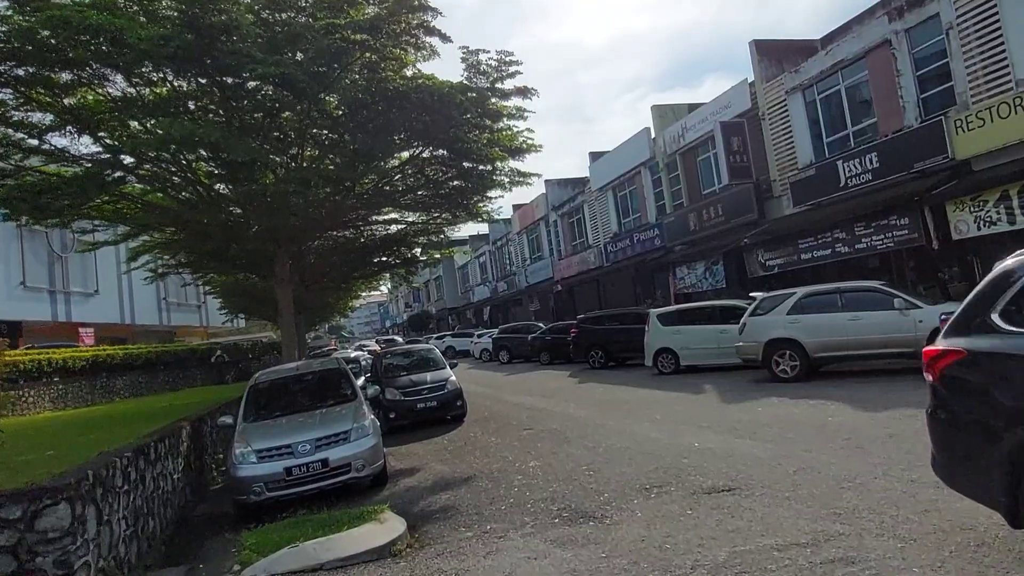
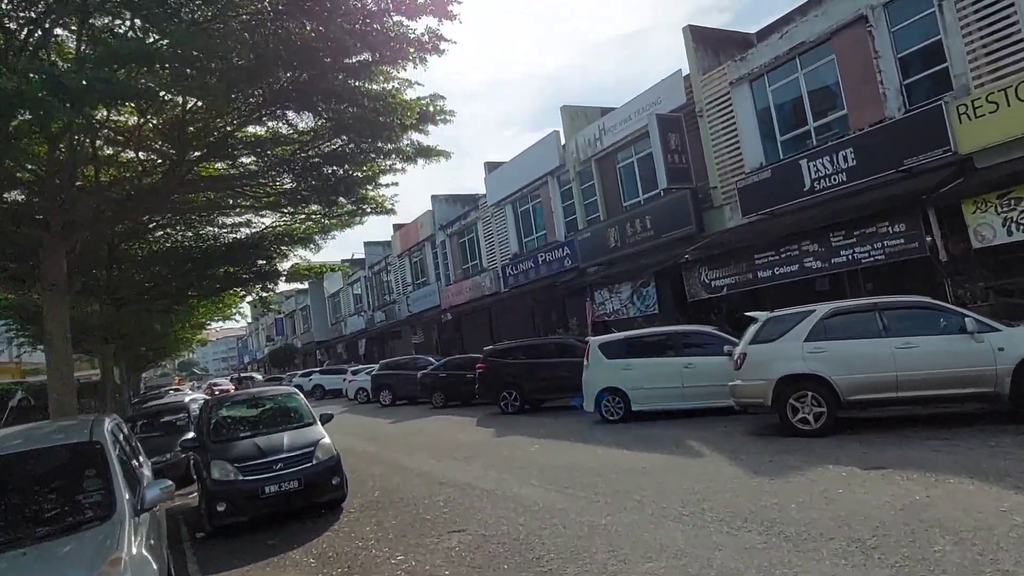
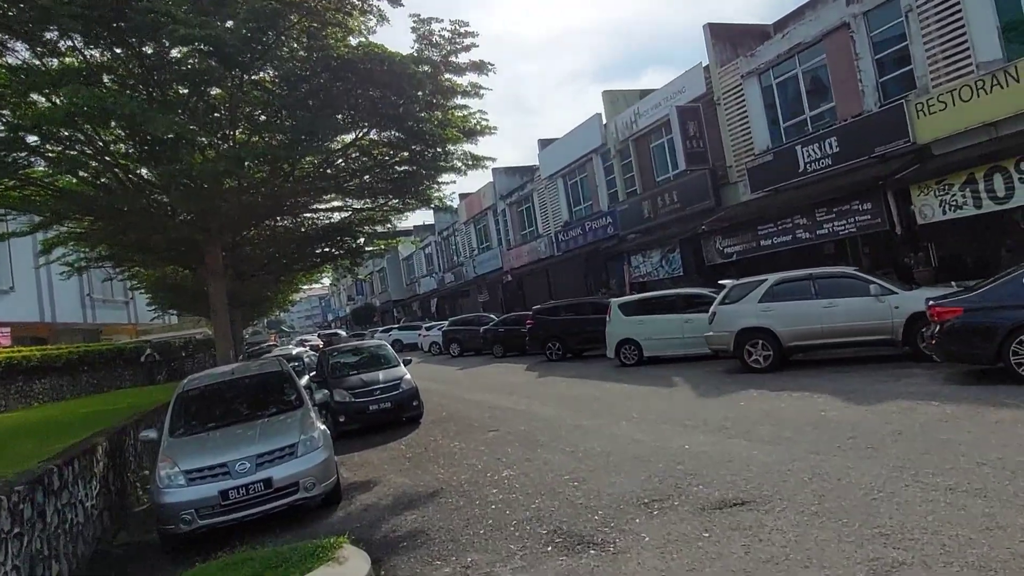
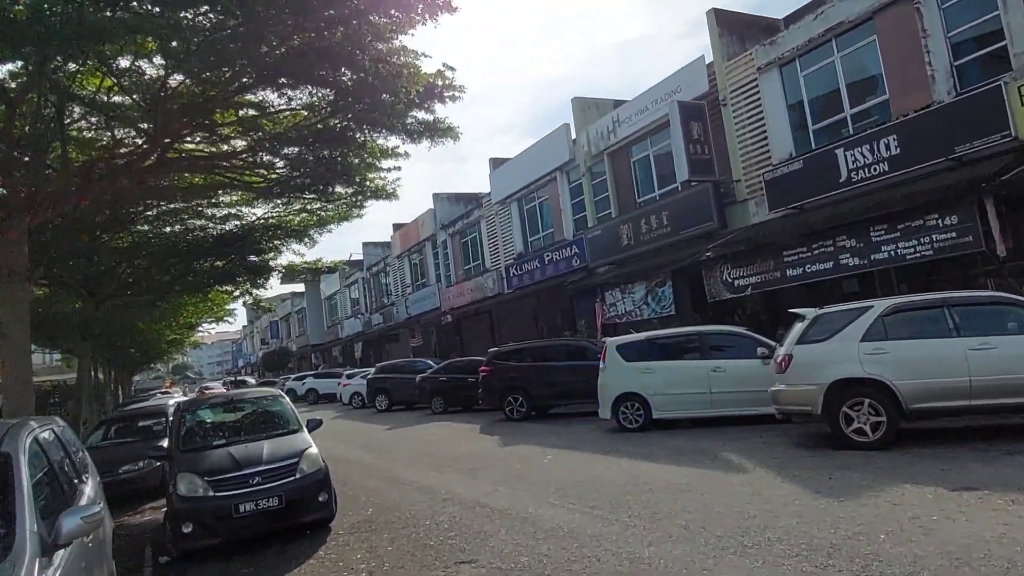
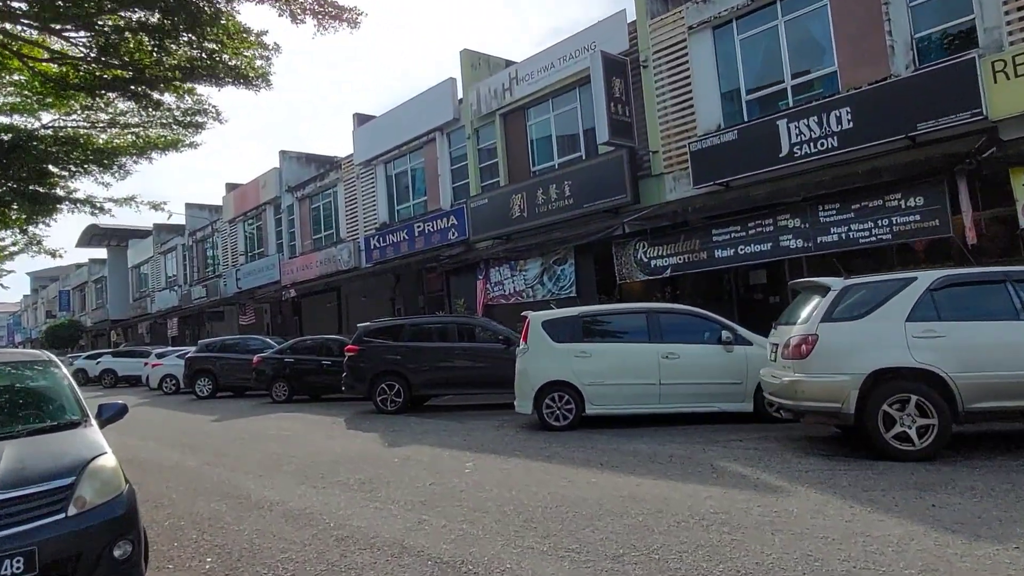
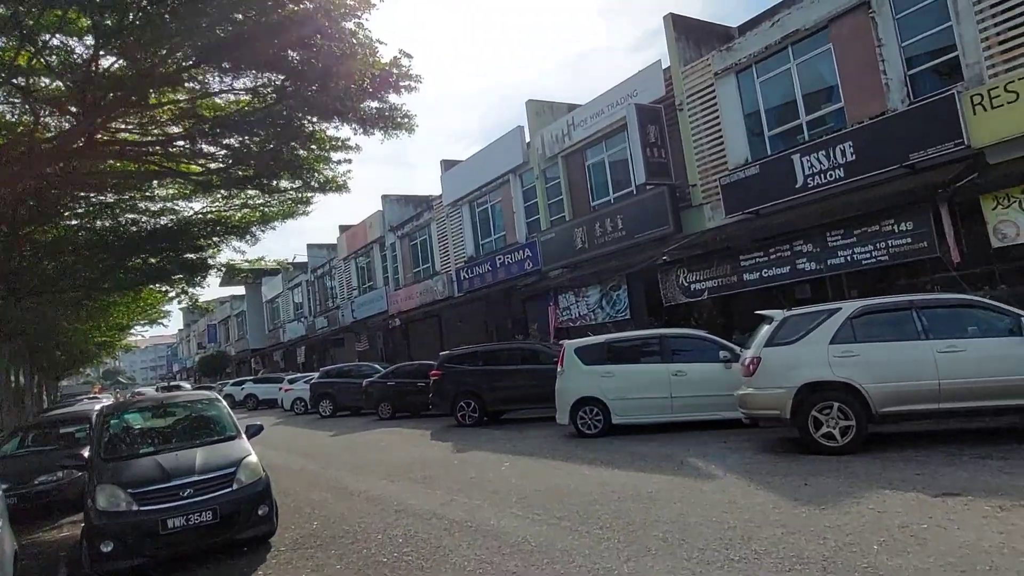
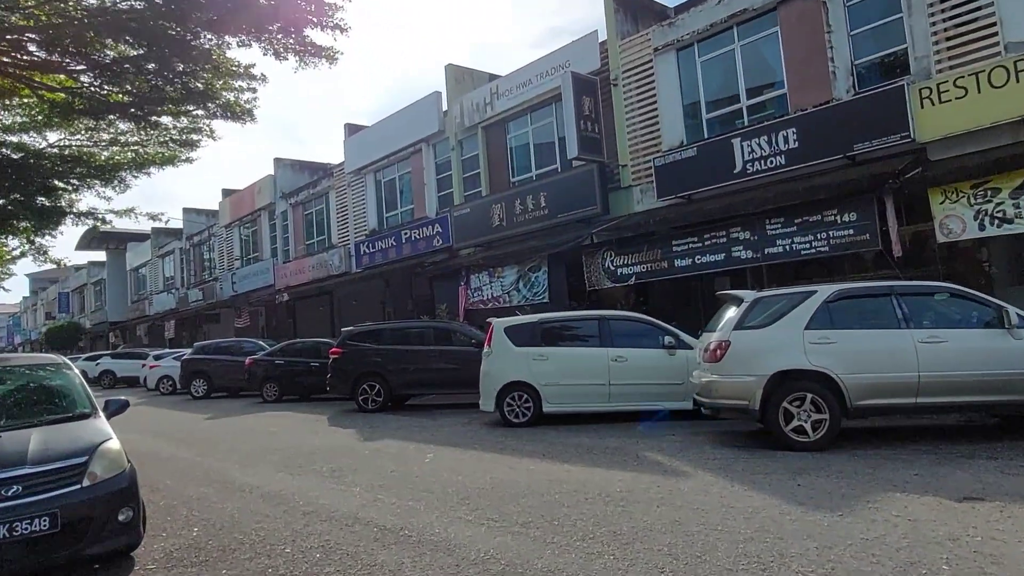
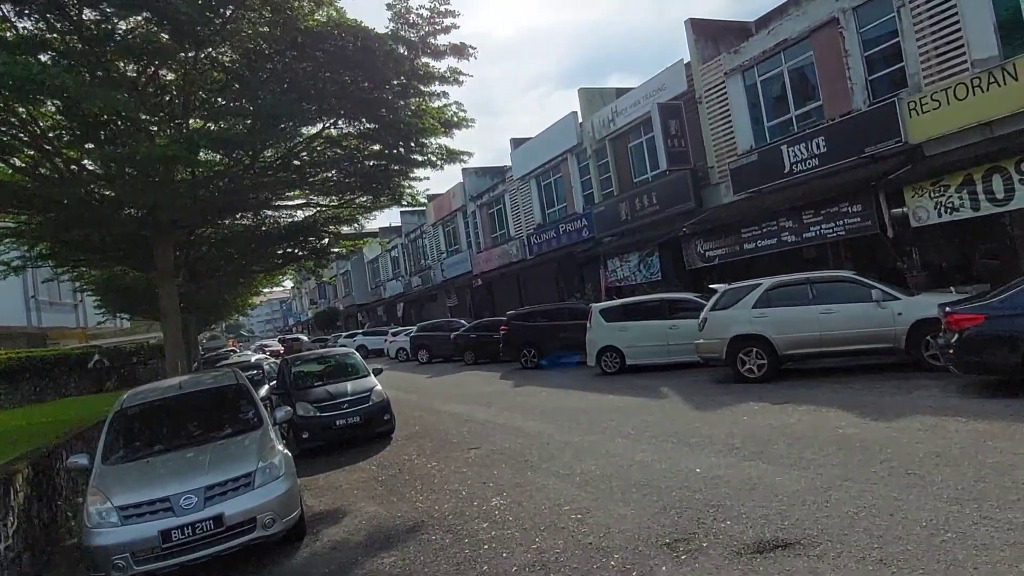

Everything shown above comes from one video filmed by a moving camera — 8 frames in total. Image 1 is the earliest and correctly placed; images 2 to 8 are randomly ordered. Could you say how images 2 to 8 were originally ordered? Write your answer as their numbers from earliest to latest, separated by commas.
3, 8, 2, 4, 6, 7, 5
